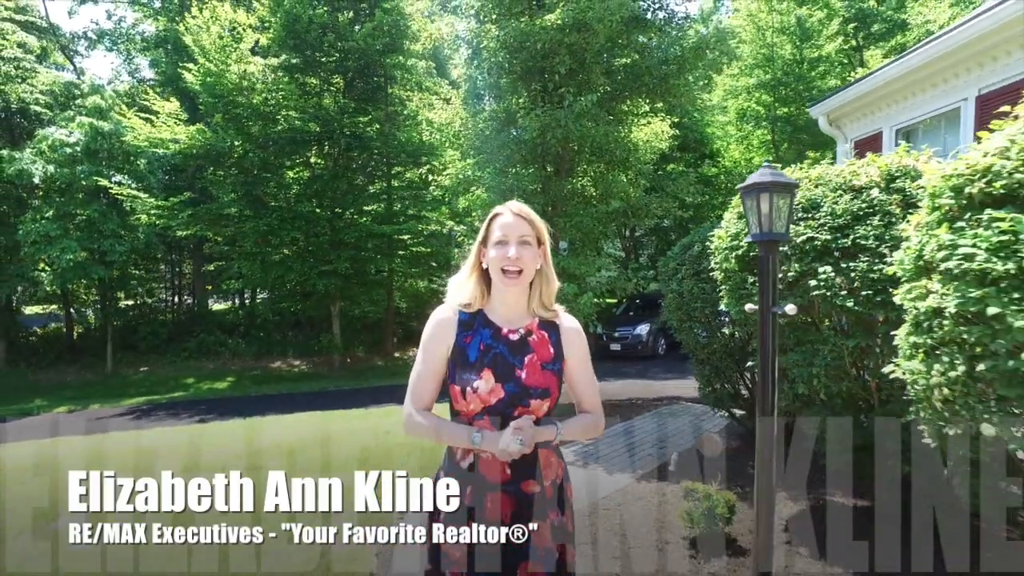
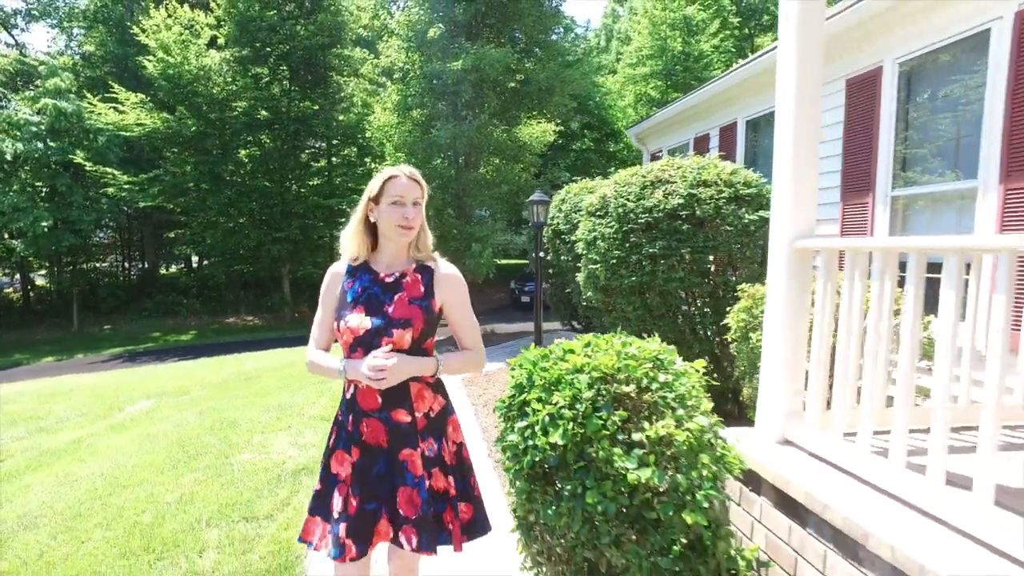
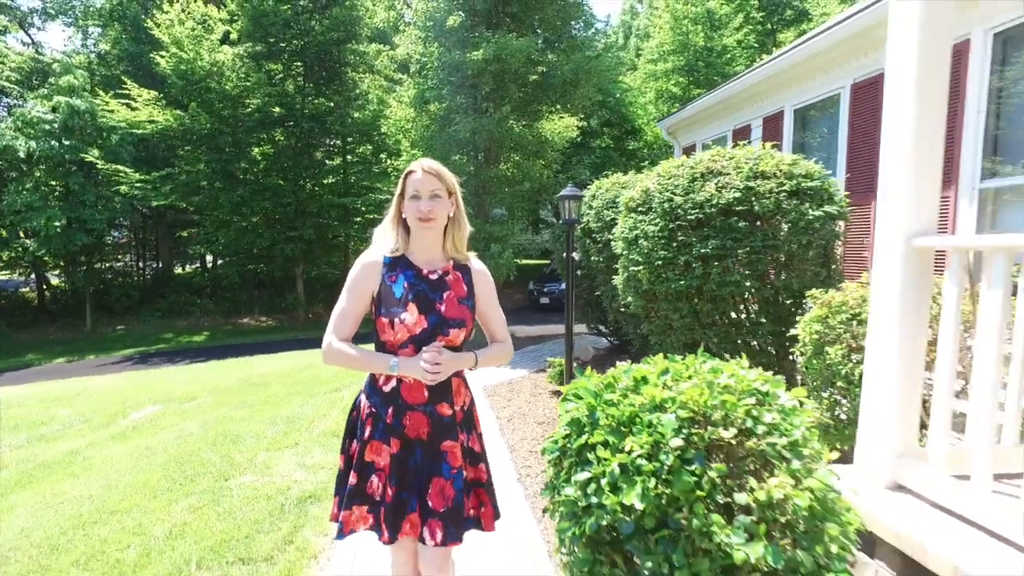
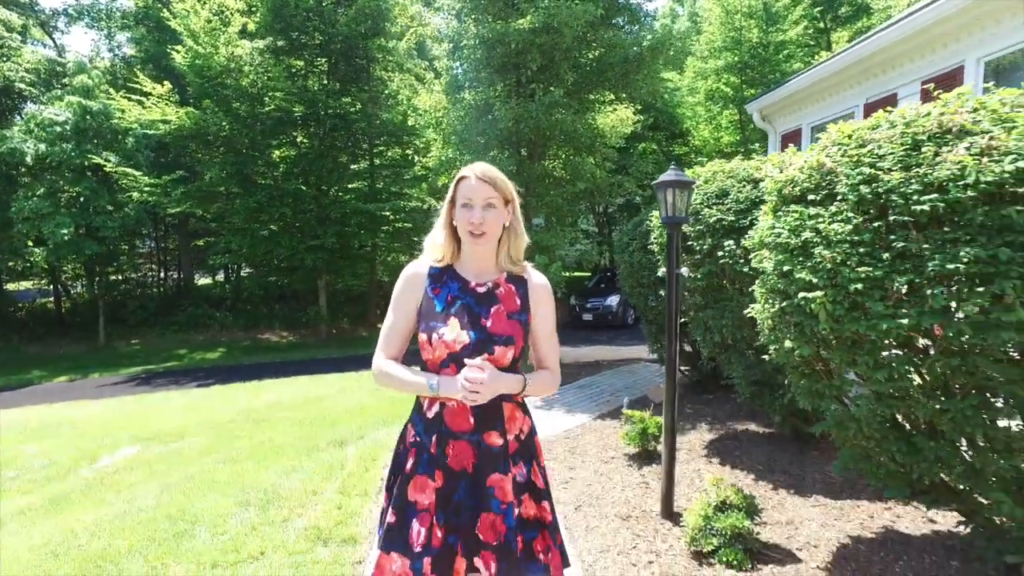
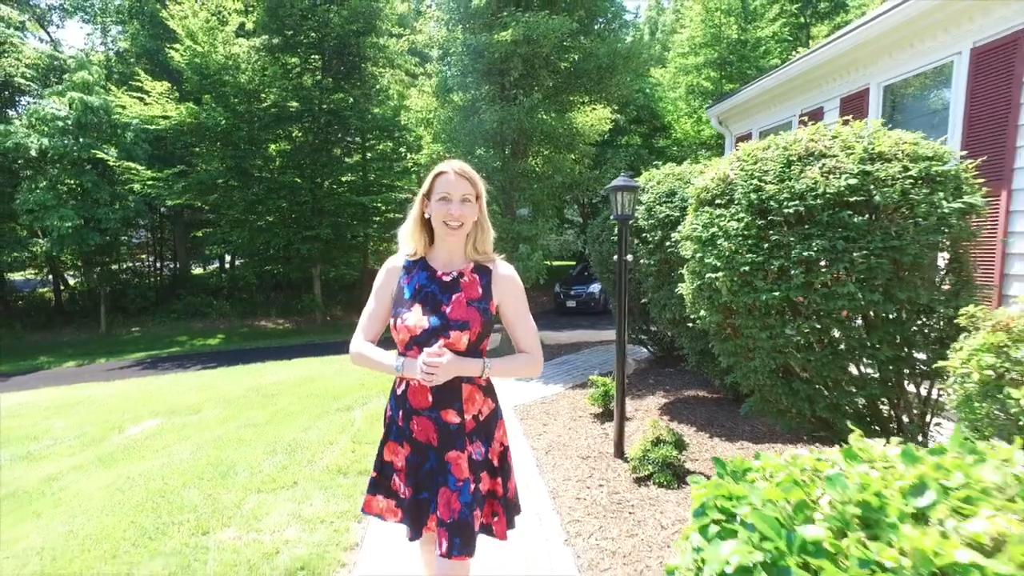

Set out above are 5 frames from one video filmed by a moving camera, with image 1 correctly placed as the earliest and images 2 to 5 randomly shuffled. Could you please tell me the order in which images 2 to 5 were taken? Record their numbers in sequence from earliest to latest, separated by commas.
4, 5, 3, 2
